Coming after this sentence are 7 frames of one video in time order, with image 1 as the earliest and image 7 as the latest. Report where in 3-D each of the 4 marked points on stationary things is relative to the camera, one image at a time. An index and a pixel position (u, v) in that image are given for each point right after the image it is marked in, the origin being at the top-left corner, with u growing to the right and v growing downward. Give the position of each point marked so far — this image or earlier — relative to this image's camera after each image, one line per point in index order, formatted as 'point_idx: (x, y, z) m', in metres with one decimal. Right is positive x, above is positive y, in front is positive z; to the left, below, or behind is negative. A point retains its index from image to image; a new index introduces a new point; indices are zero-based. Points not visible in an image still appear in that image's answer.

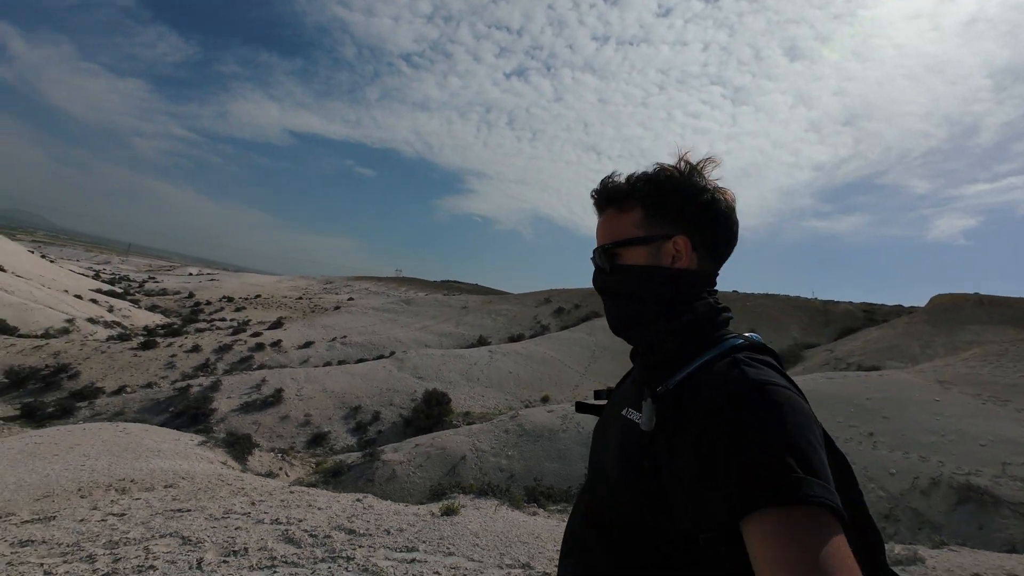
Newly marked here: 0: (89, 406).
0: (-18.3, -5.2, +18.5) m
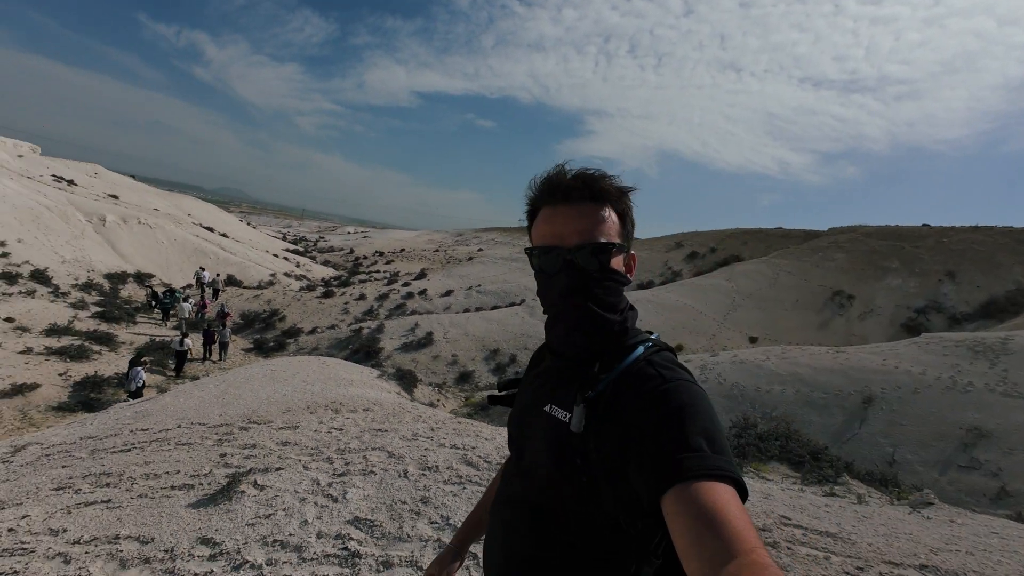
0: (-11.9, -3.0, +23.4) m
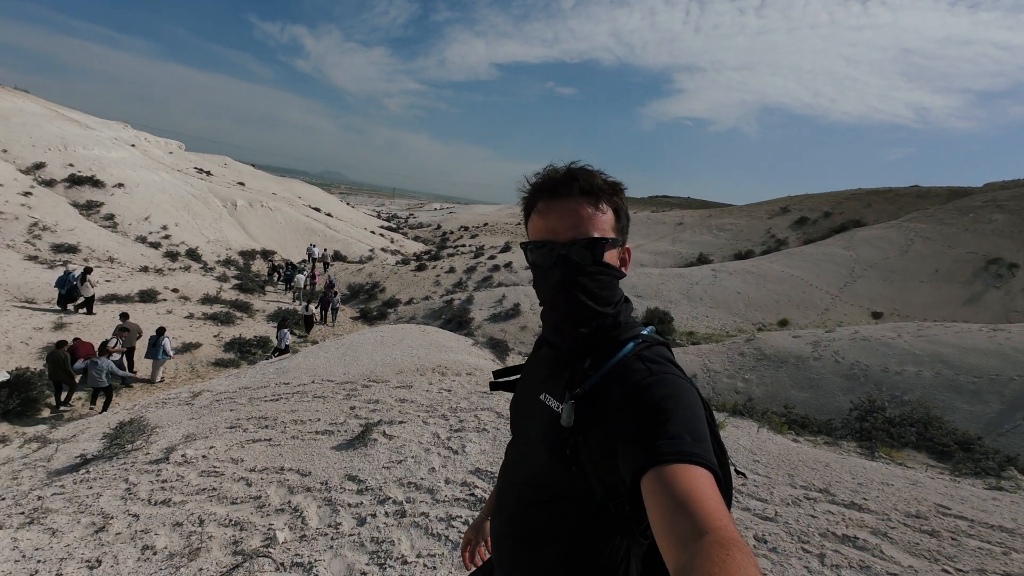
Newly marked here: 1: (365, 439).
0: (-7.0, -1.5, +25.4) m
1: (-1.7, -1.7, +4.8) m
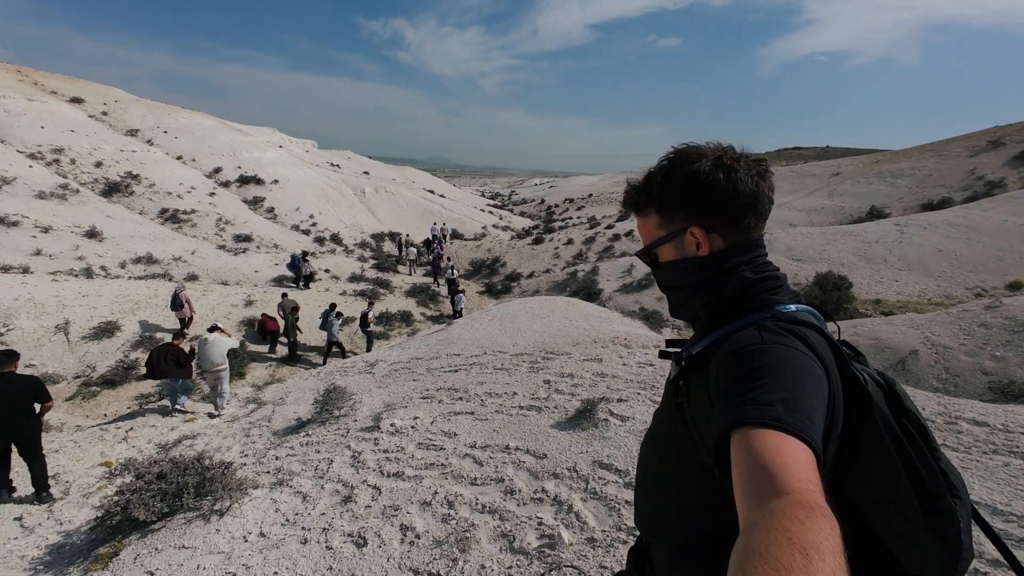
0: (+0.4, +0.1, +25.4) m
1: (+0.8, -1.3, +4.2) m
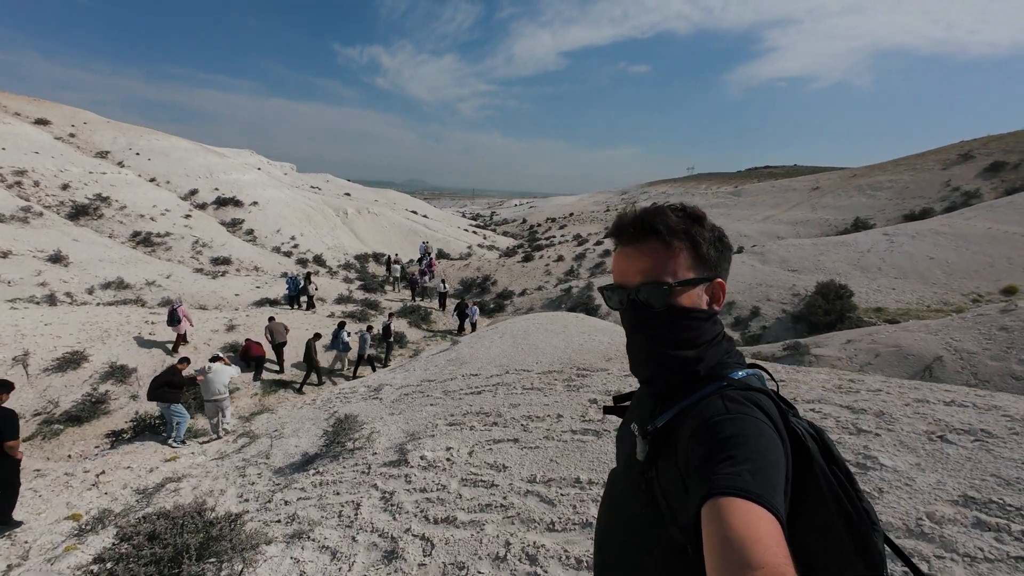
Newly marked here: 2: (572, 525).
0: (0.0, -1.0, +24.8) m
1: (+1.4, -1.3, +3.6) m
2: (+0.4, -1.6, +3.0) m
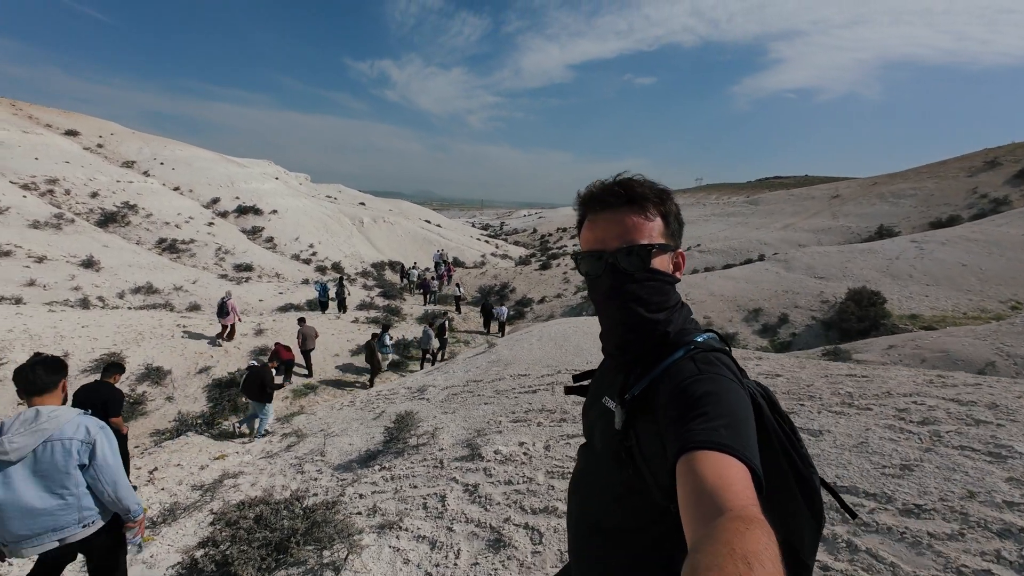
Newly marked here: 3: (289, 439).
0: (+1.1, -1.4, +24.8) m
1: (+2.1, -1.2, +3.5) m
2: (+1.2, -1.5, +2.9) m
3: (-4.2, -2.9, +8.0) m
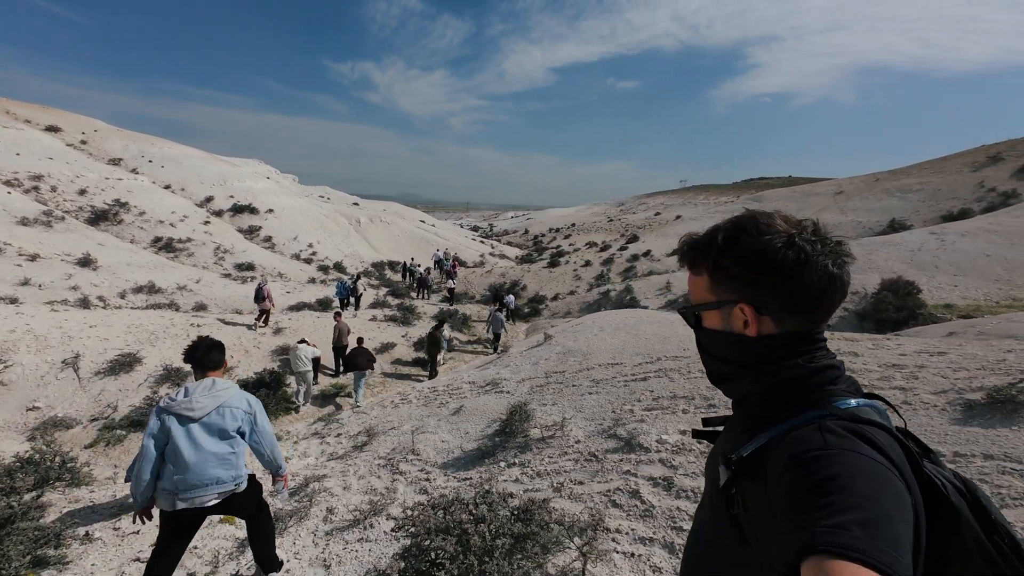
0: (+2.0, -1.2, +24.3) m
1: (+3.8, -0.9, +3.1) m
2: (+2.8, -1.2, +2.4) m
3: (-2.7, -2.6, +7.3) m
